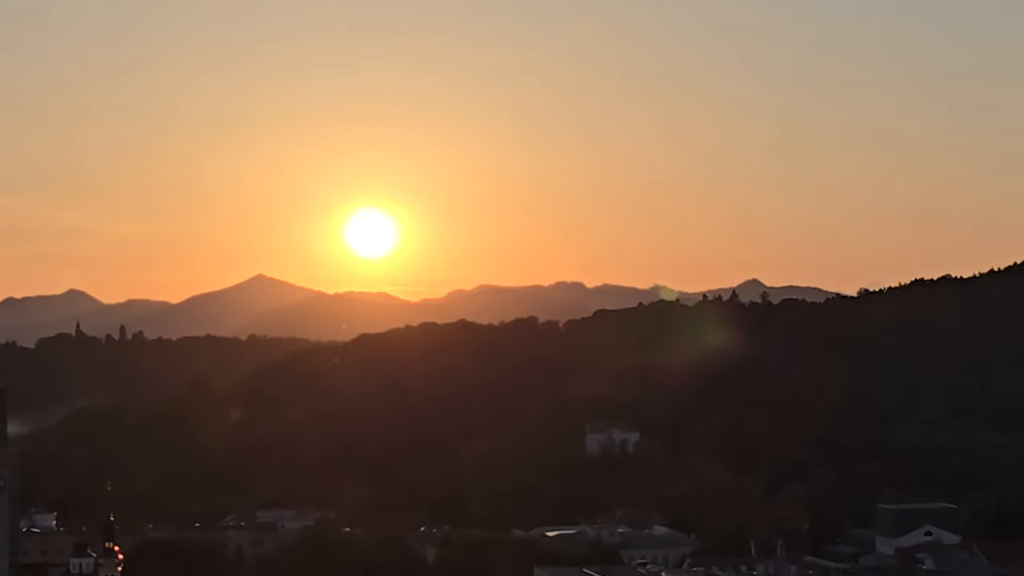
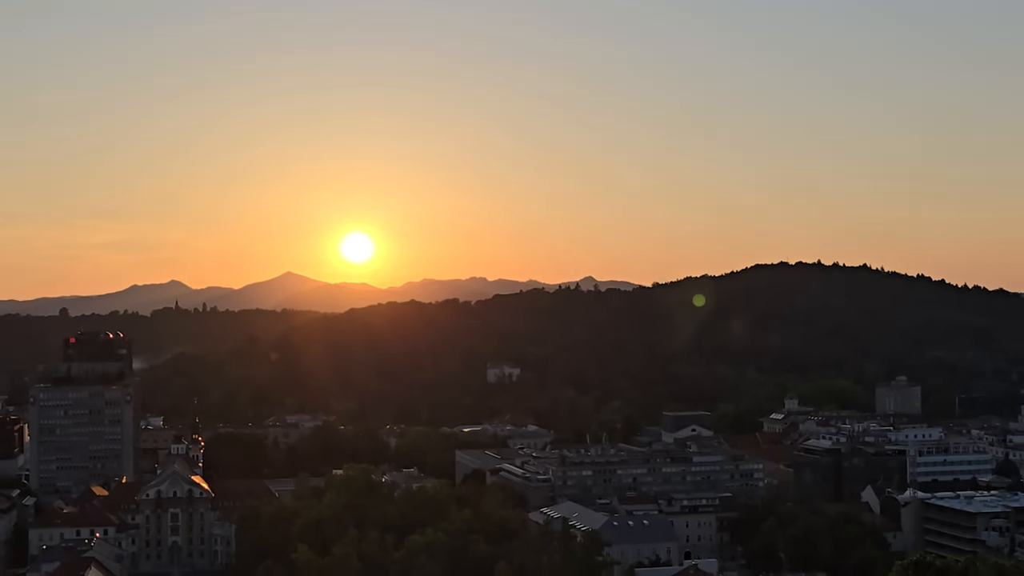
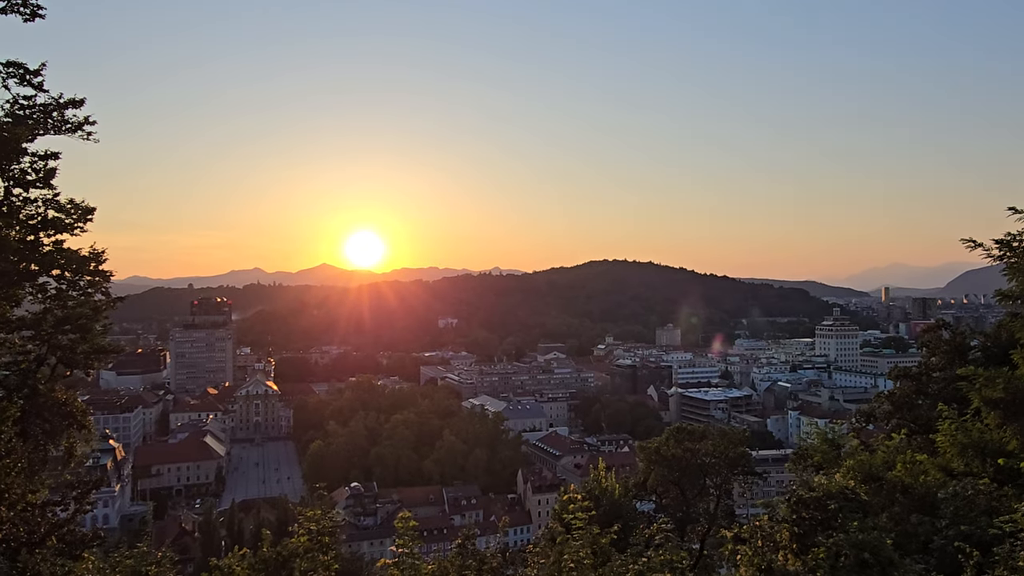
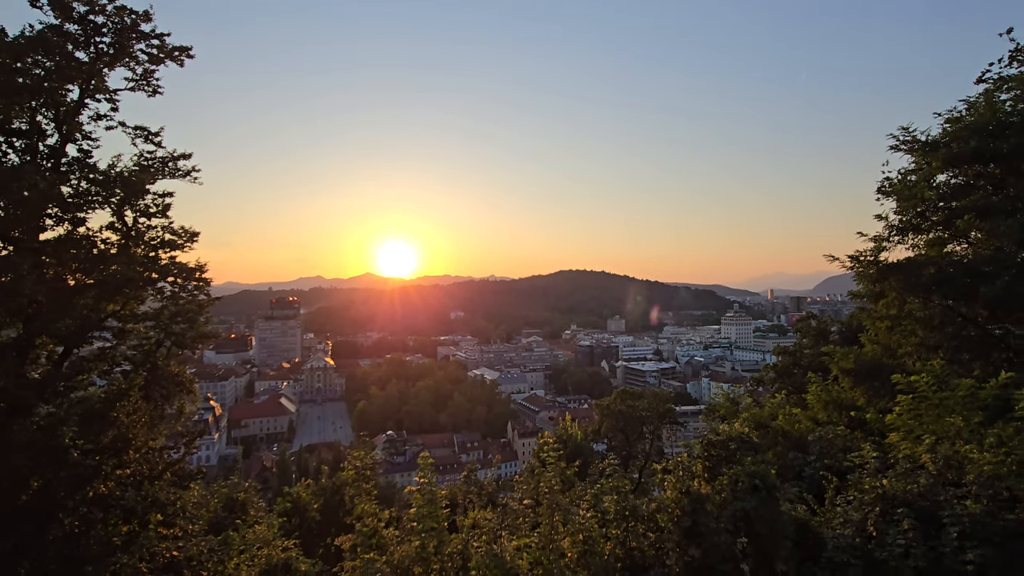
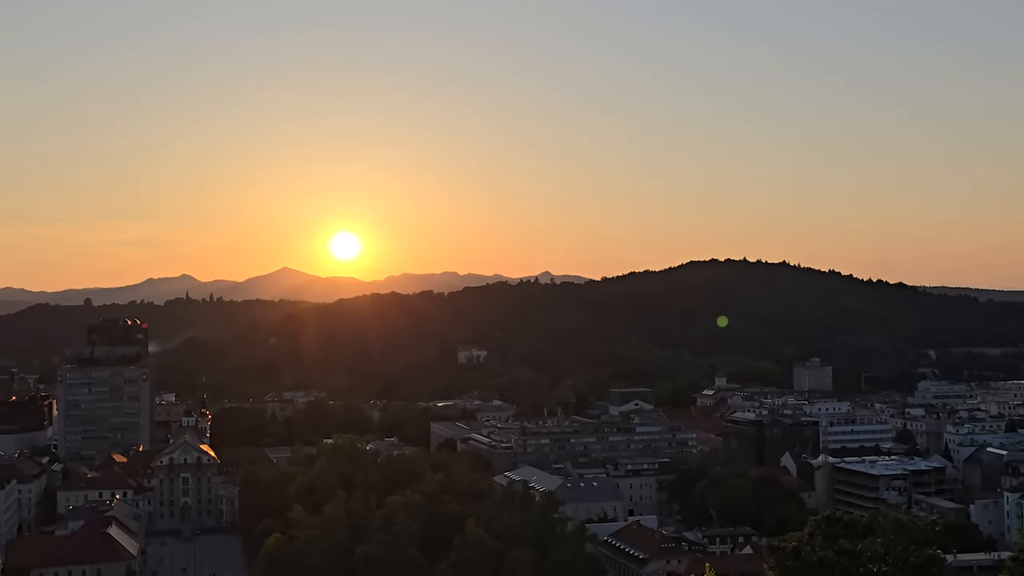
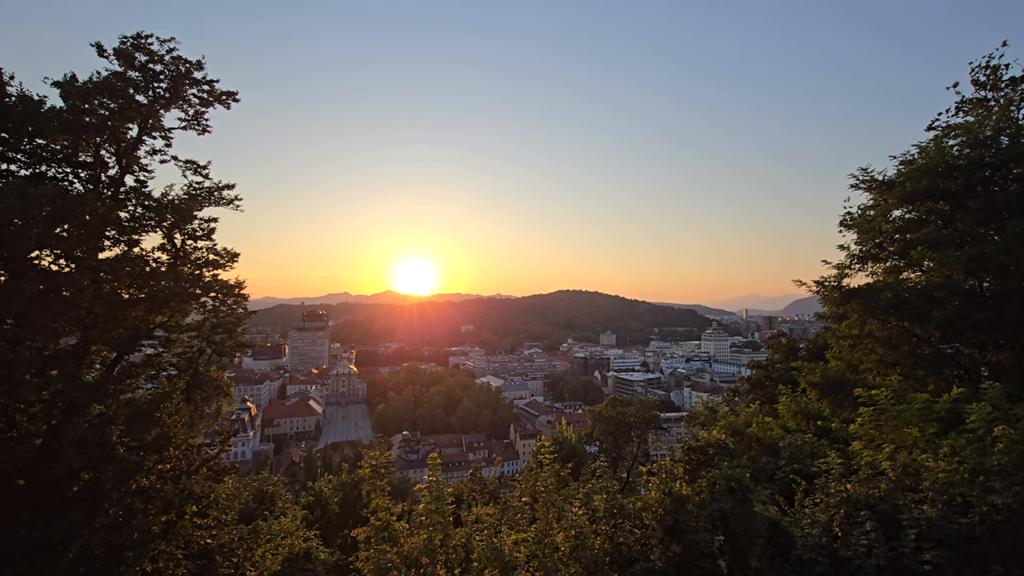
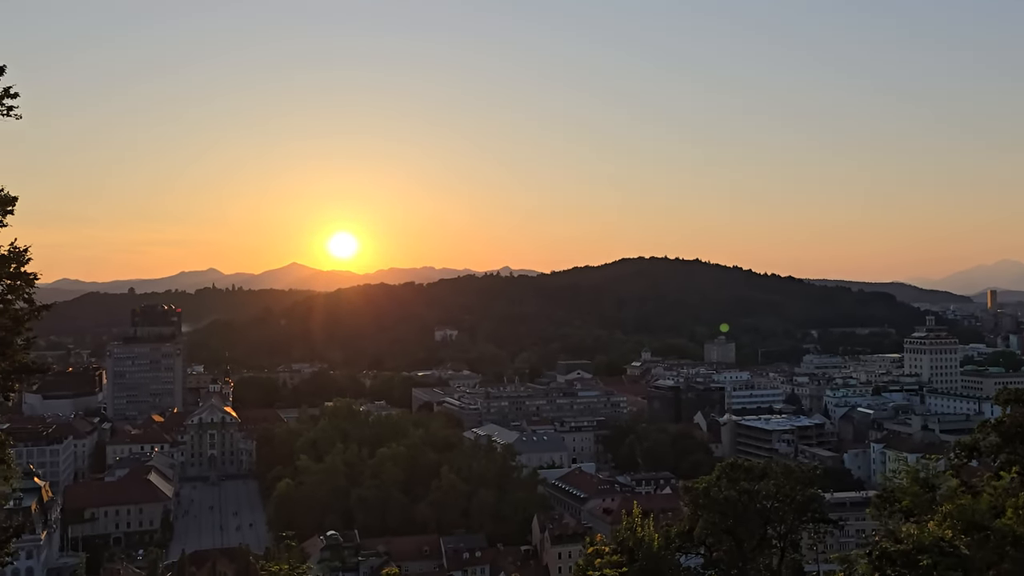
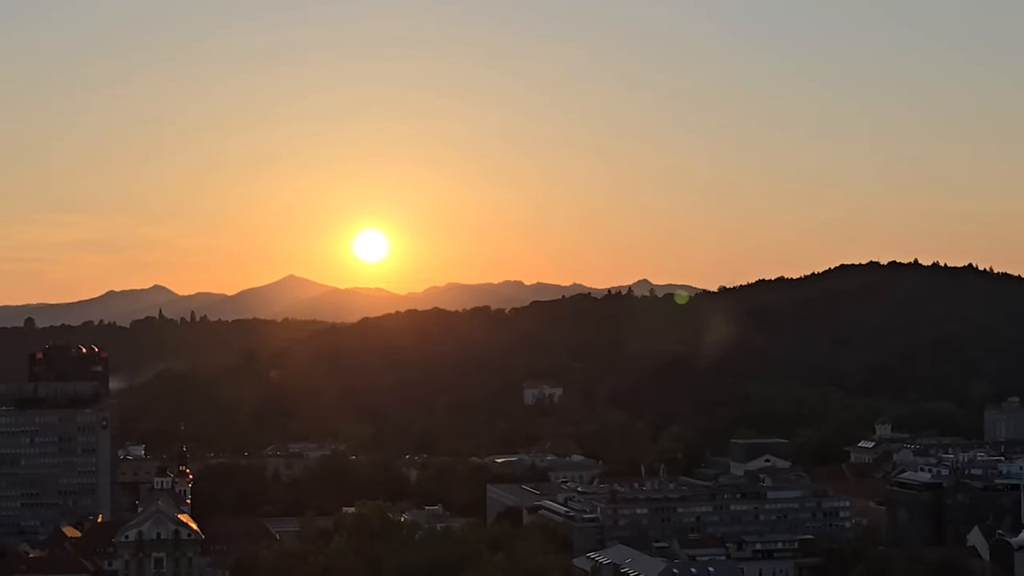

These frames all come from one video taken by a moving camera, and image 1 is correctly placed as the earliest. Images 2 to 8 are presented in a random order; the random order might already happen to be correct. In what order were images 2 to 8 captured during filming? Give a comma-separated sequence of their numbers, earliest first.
8, 2, 5, 7, 3, 4, 6
